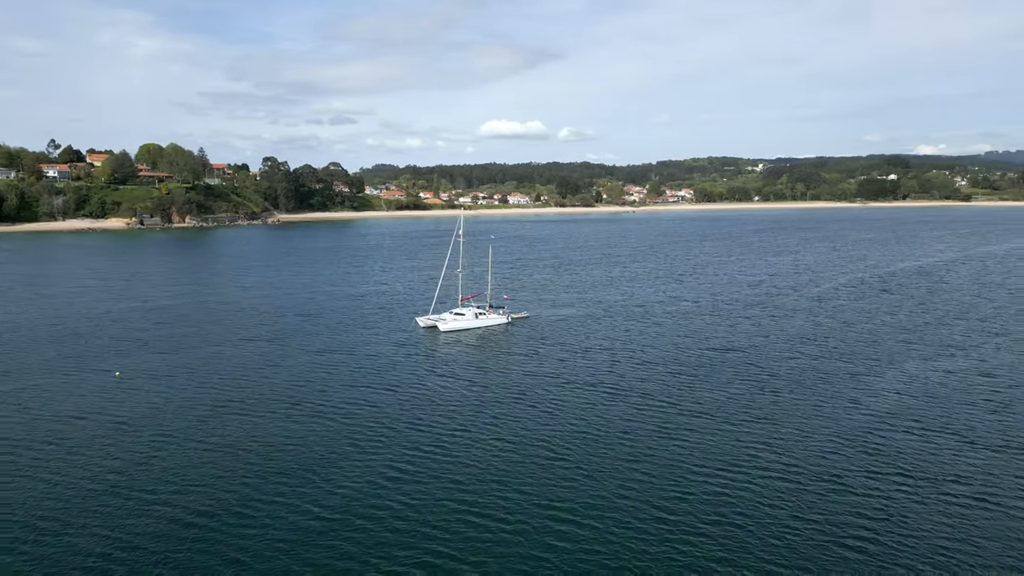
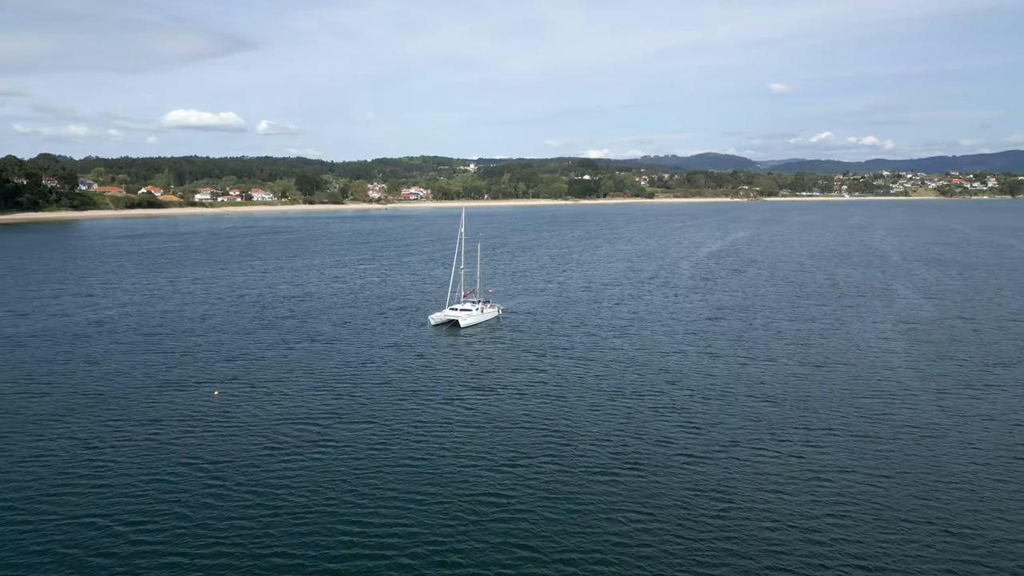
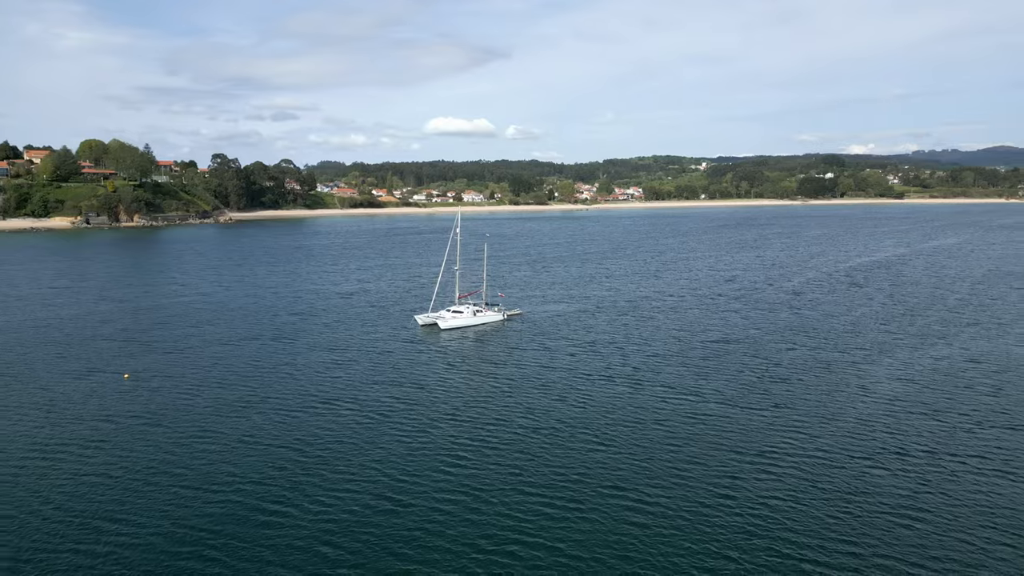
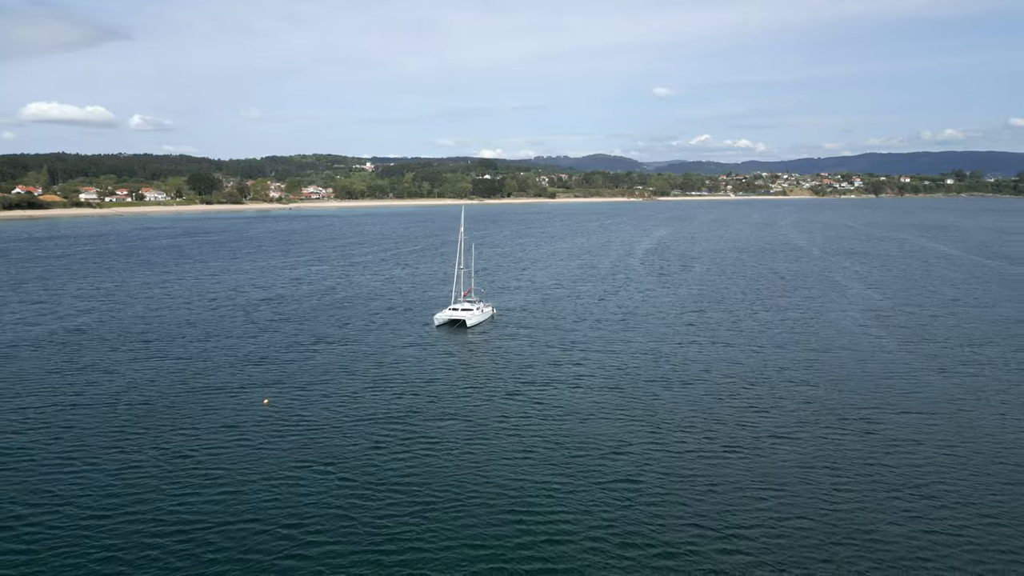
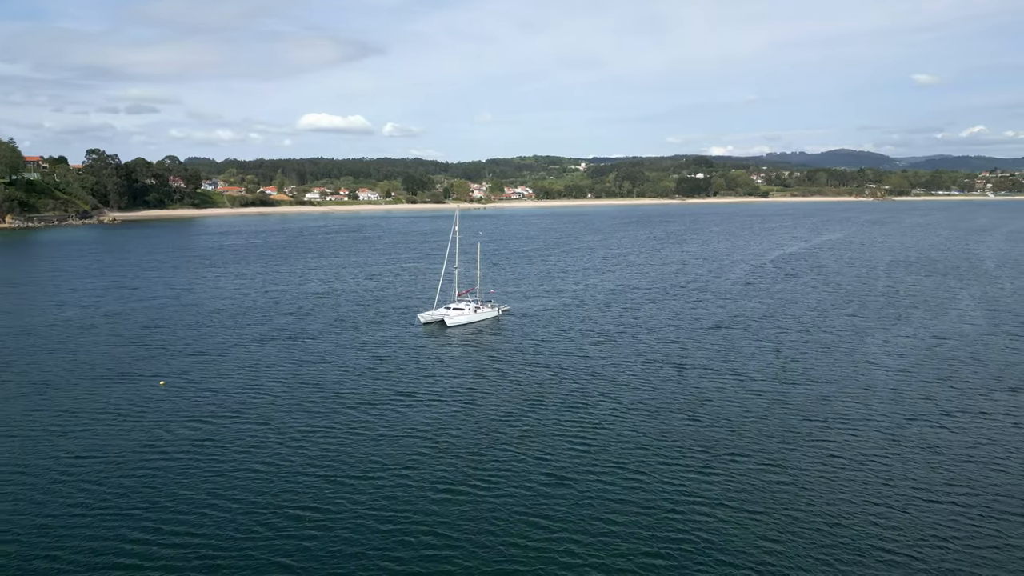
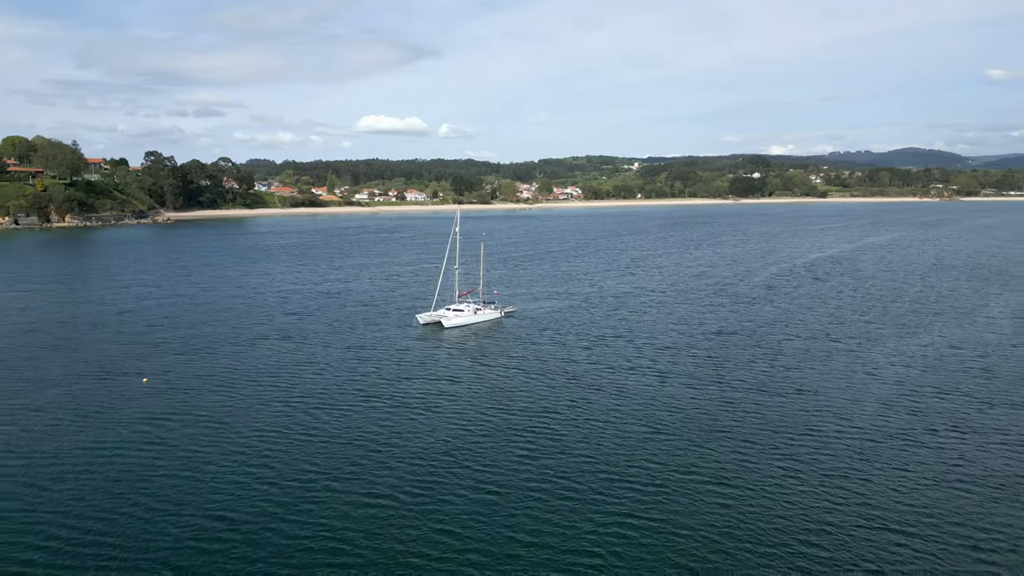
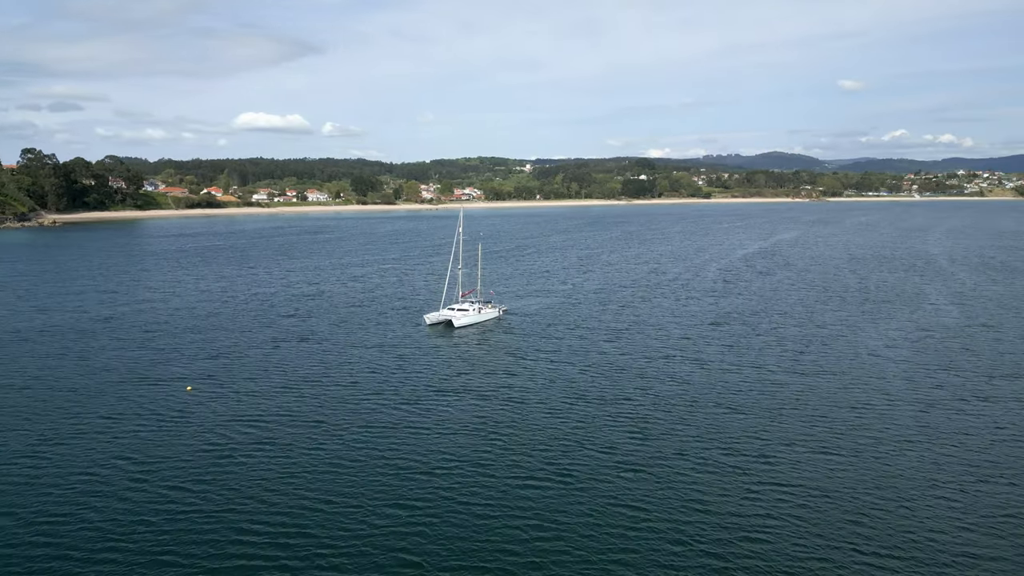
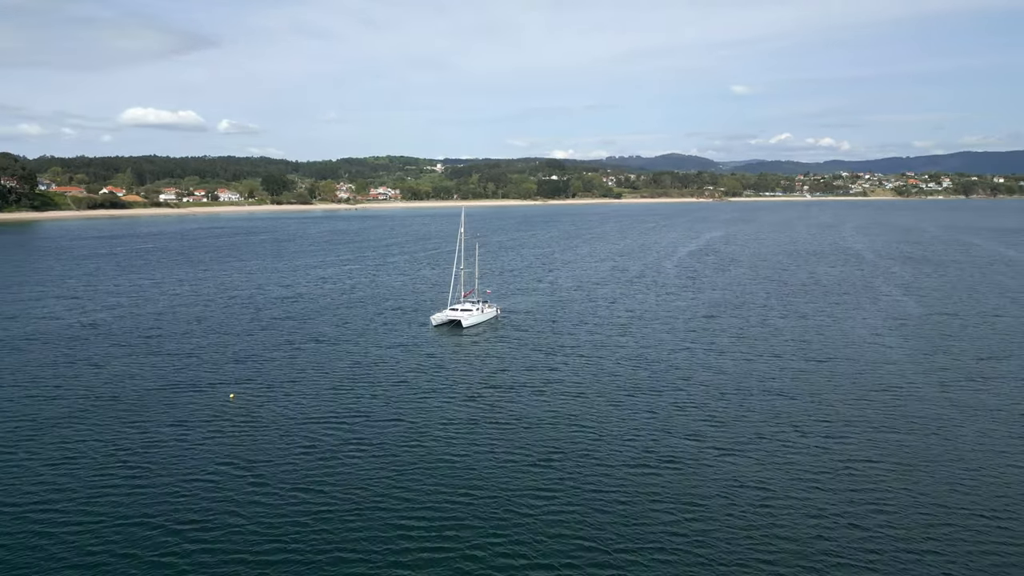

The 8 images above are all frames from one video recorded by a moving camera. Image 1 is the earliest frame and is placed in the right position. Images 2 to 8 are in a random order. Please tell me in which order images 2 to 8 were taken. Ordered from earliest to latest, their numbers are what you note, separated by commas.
3, 6, 5, 7, 2, 8, 4
